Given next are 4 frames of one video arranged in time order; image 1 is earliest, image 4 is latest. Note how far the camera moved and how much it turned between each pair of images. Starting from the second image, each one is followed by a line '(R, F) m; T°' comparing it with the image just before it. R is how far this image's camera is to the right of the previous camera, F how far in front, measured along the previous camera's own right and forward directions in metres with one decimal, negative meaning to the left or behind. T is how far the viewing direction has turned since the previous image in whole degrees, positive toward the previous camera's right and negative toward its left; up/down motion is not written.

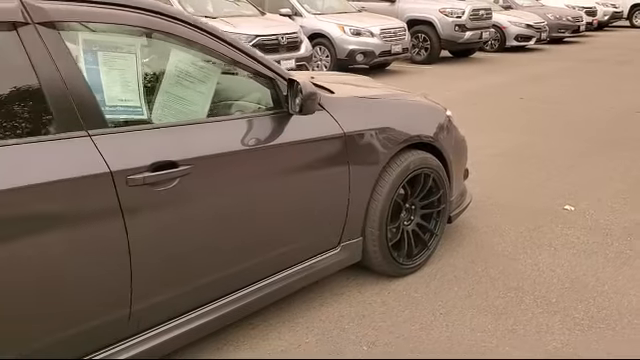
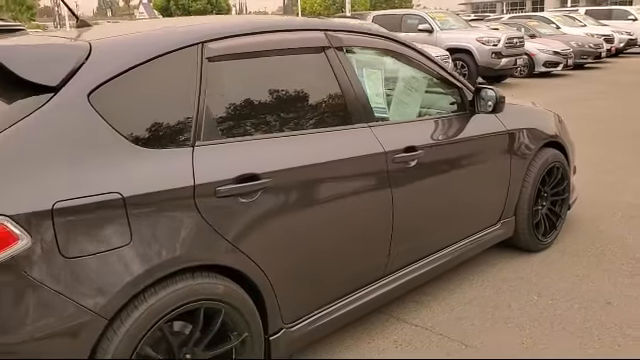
(-1.0, -0.8) m; -1°
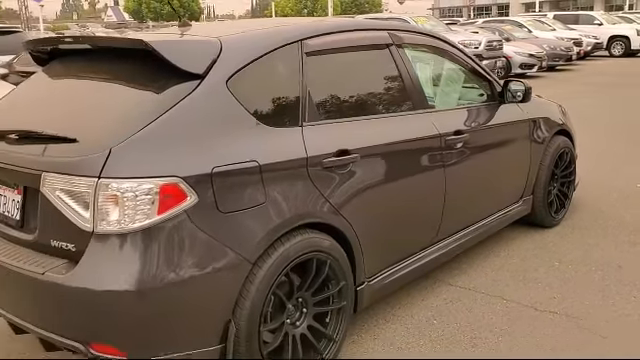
(-0.6, -0.5) m; +3°
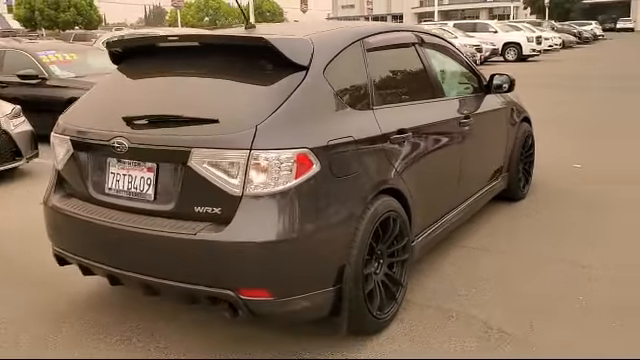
(-0.9, -0.5) m; +9°
